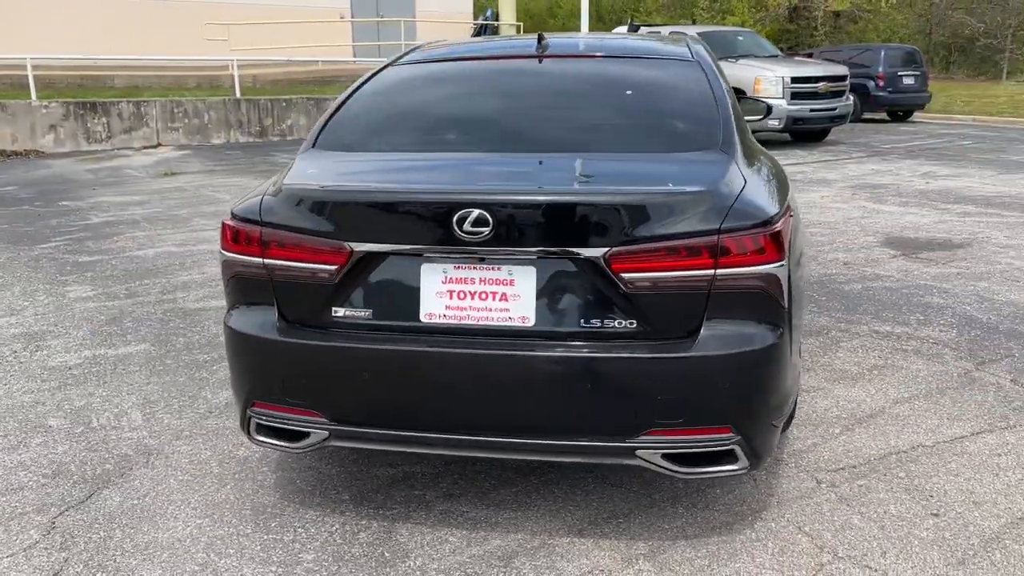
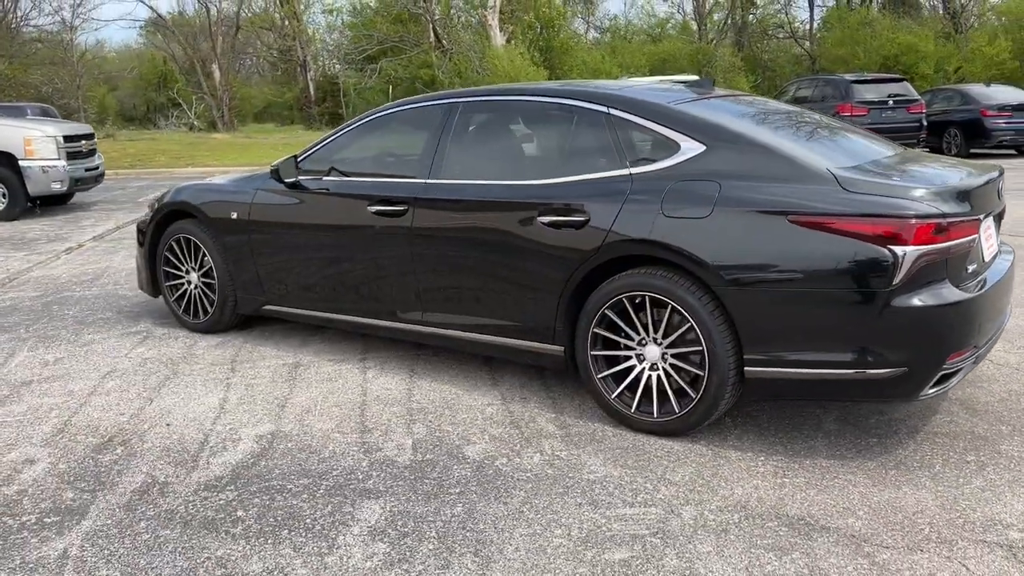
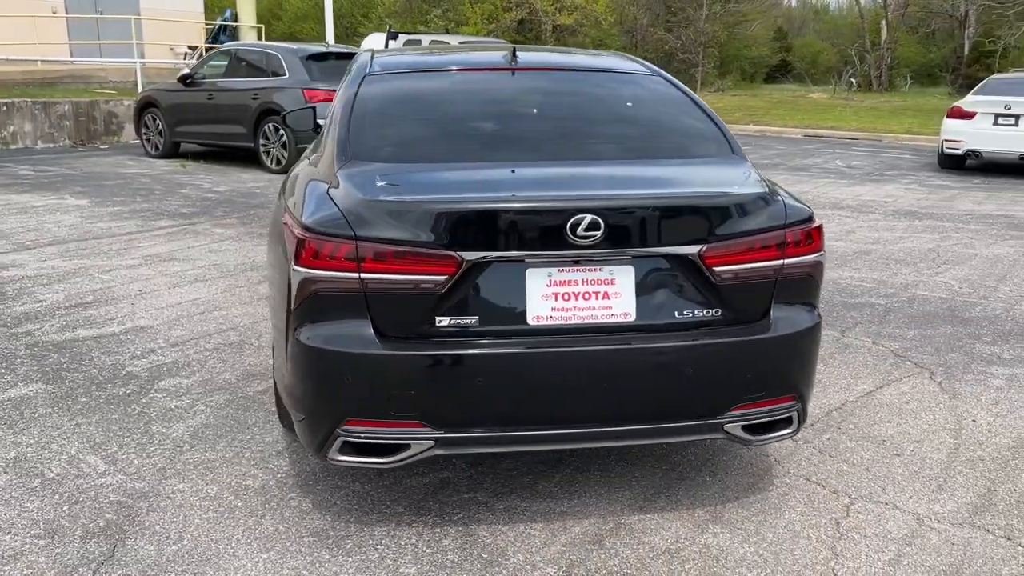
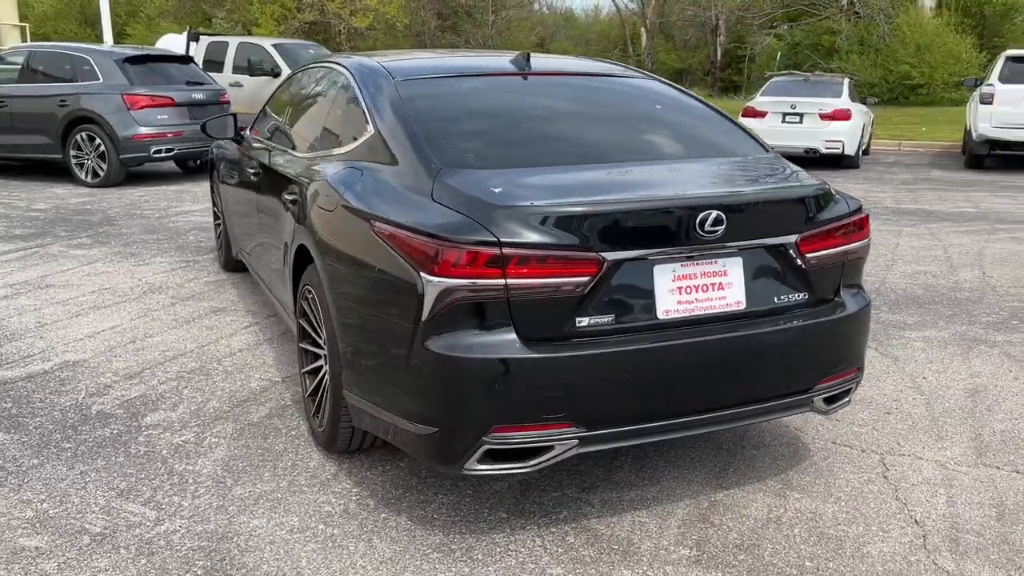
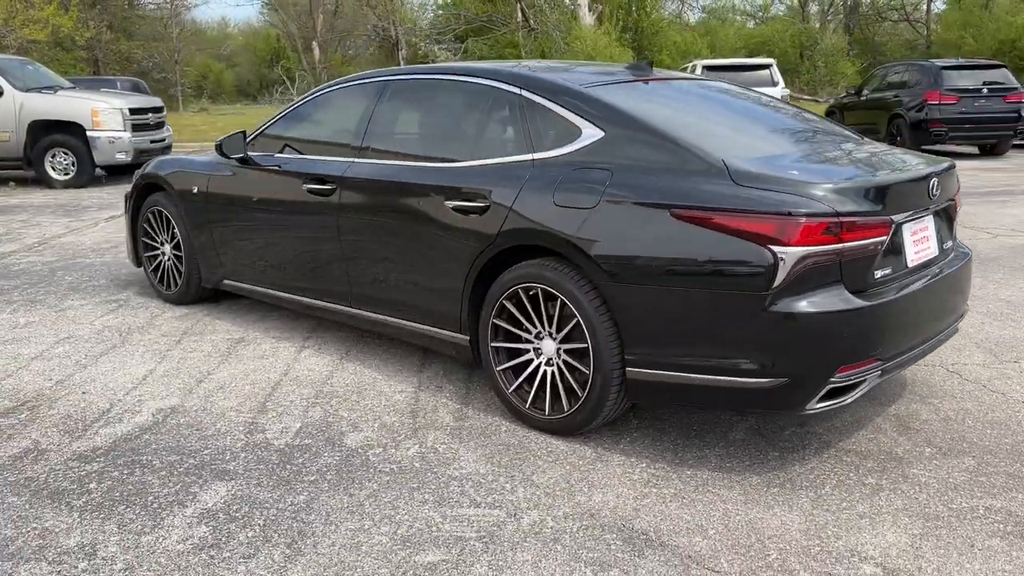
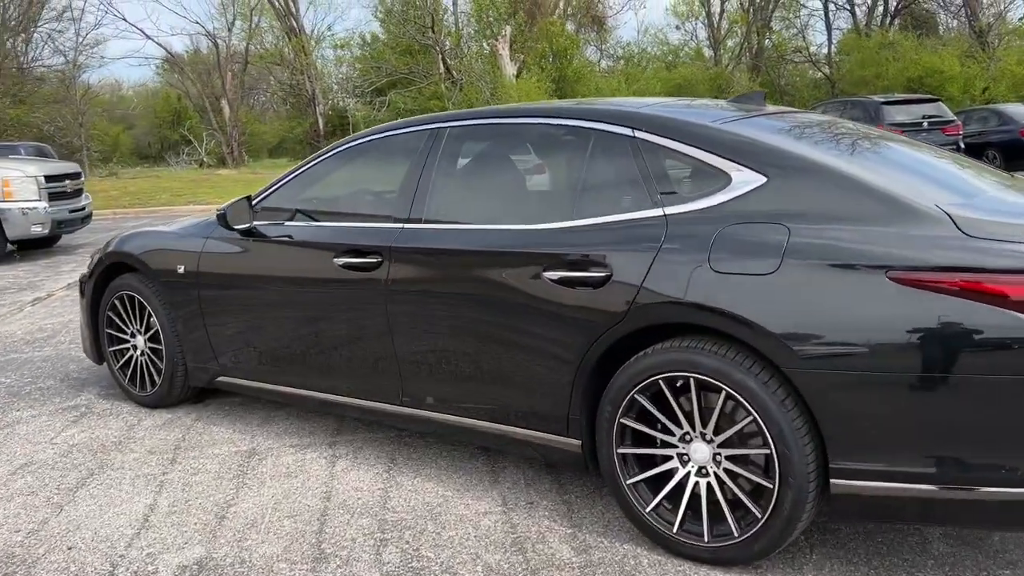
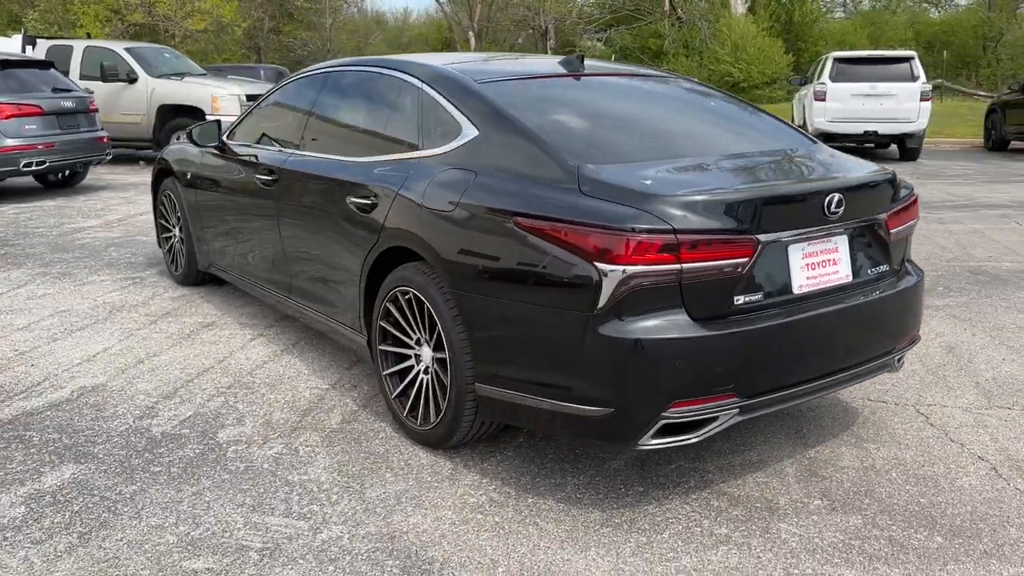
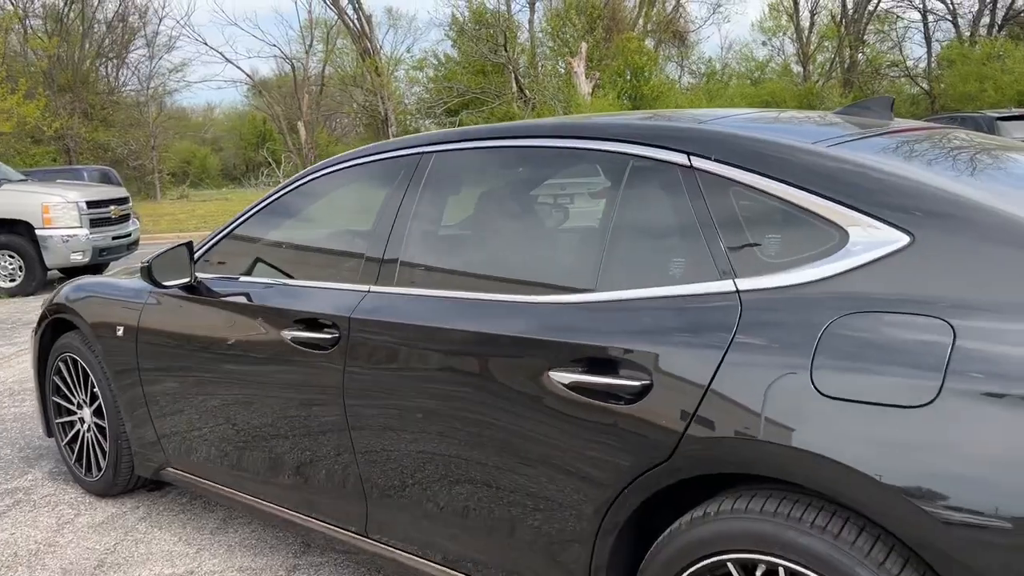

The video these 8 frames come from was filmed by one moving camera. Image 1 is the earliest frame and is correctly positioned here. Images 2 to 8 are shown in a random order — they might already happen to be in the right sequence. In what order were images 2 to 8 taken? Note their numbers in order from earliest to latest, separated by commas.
3, 4, 7, 5, 2, 6, 8
